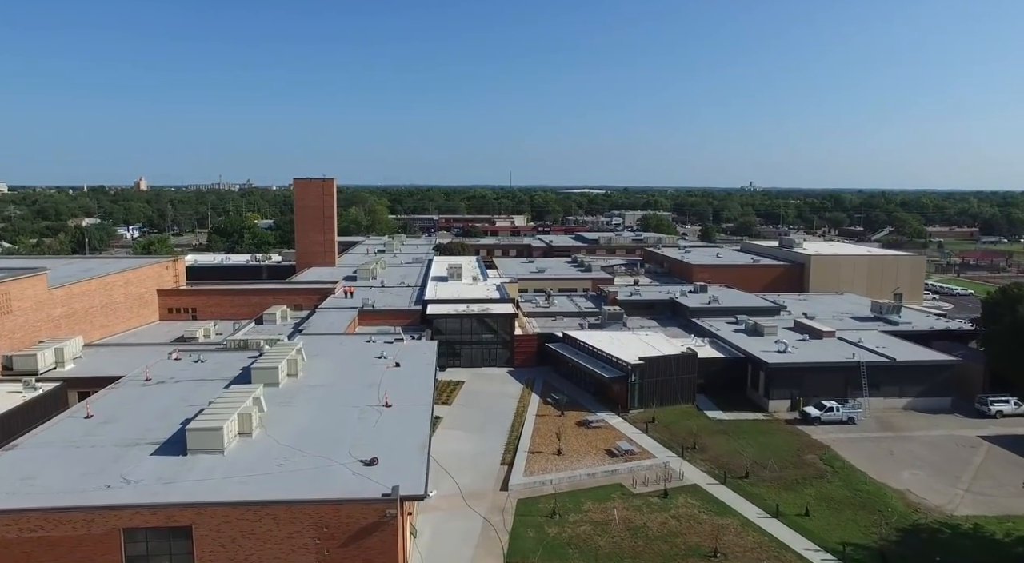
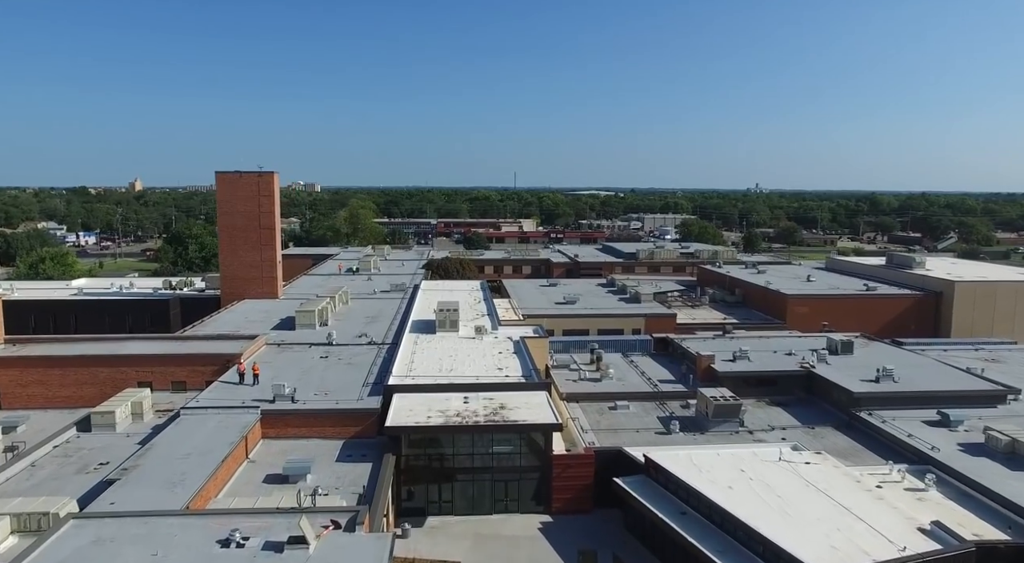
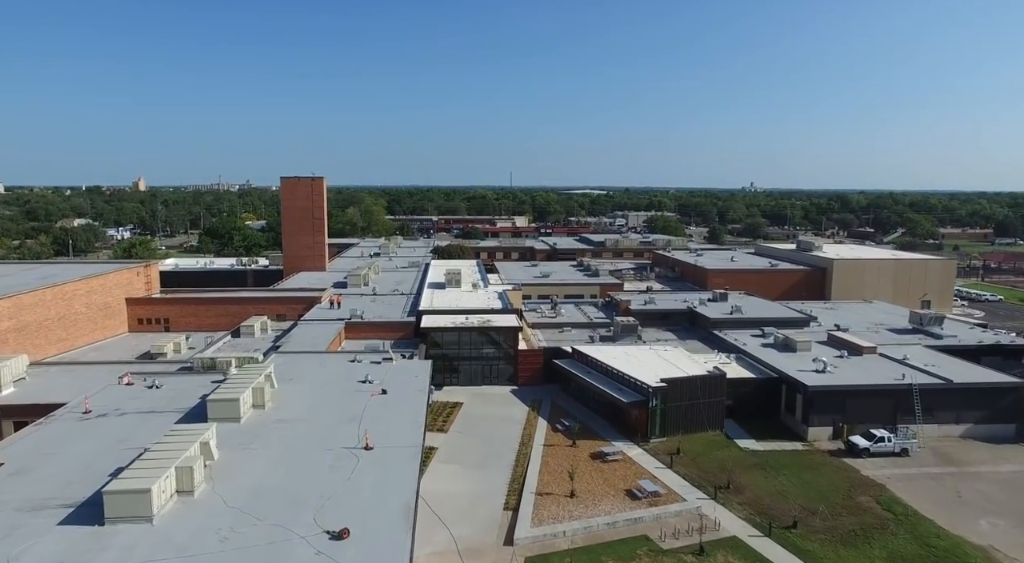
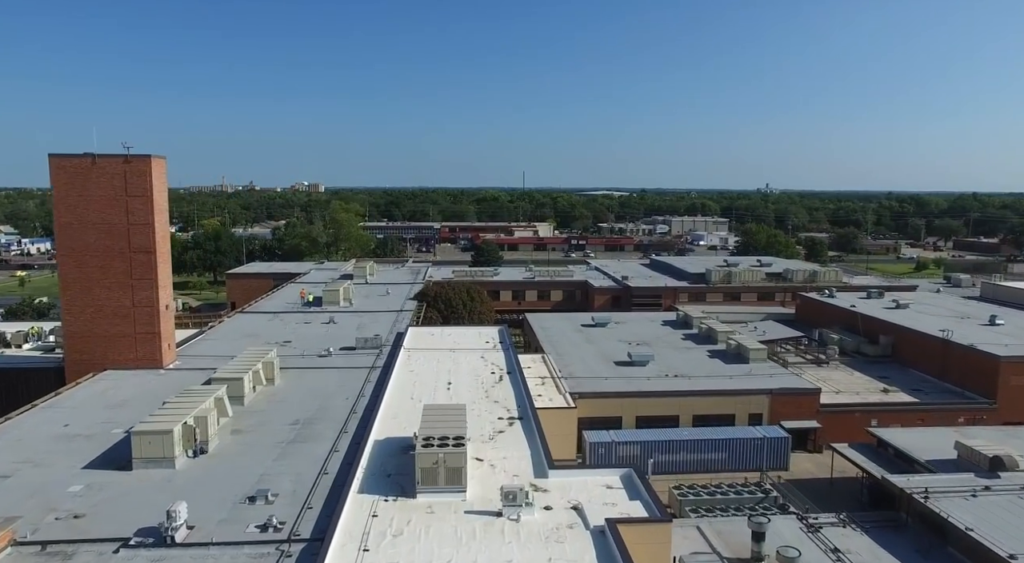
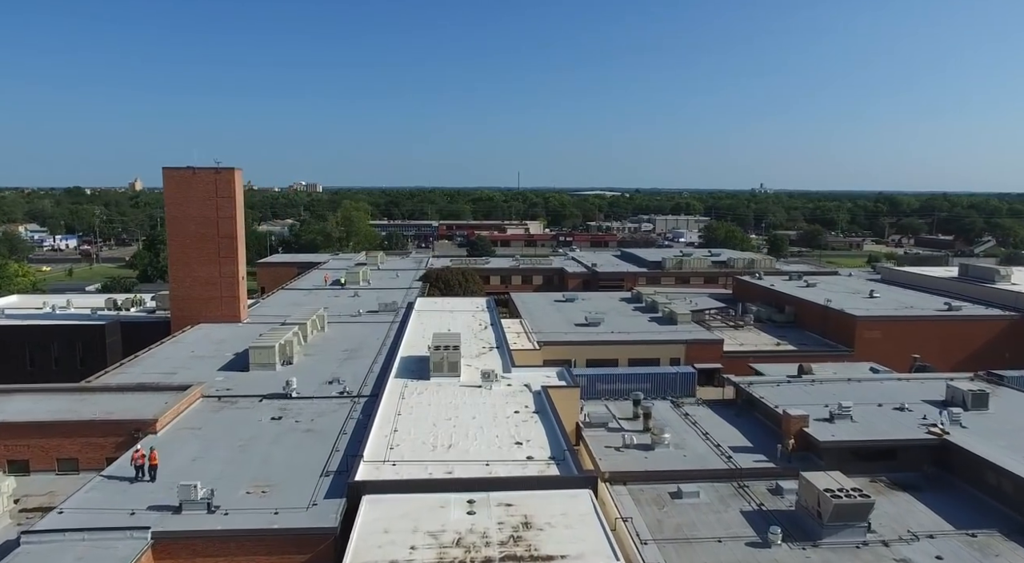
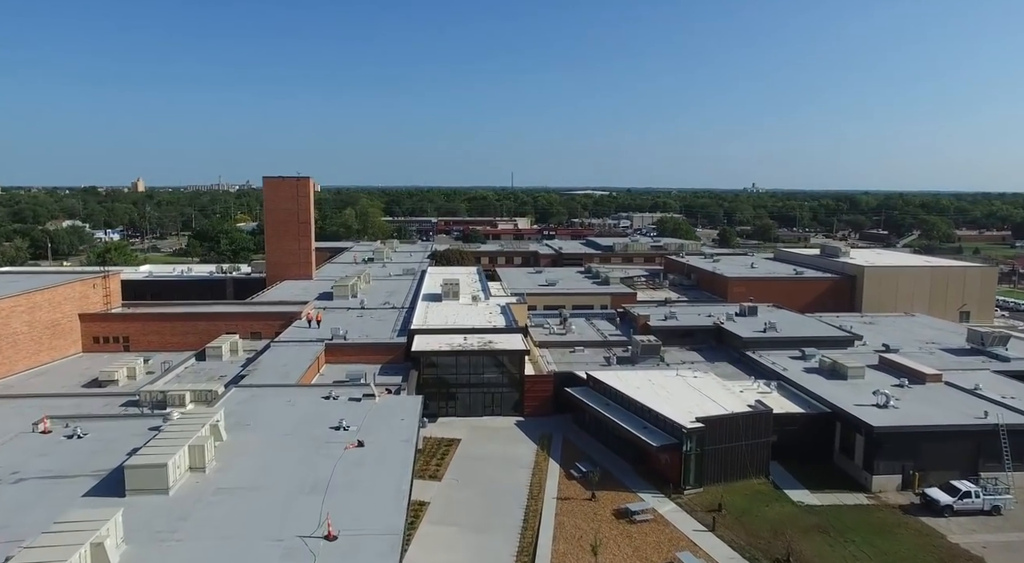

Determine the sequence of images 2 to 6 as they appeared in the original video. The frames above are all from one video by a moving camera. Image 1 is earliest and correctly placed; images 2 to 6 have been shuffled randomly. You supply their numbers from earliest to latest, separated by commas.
3, 6, 2, 5, 4
